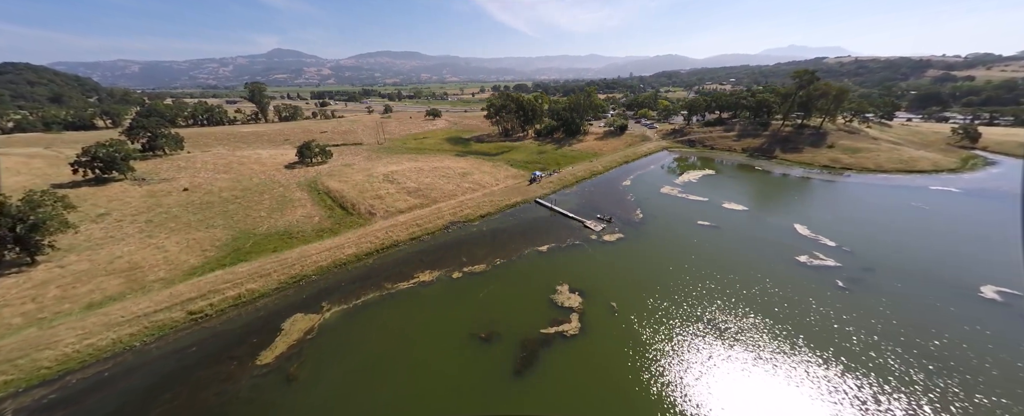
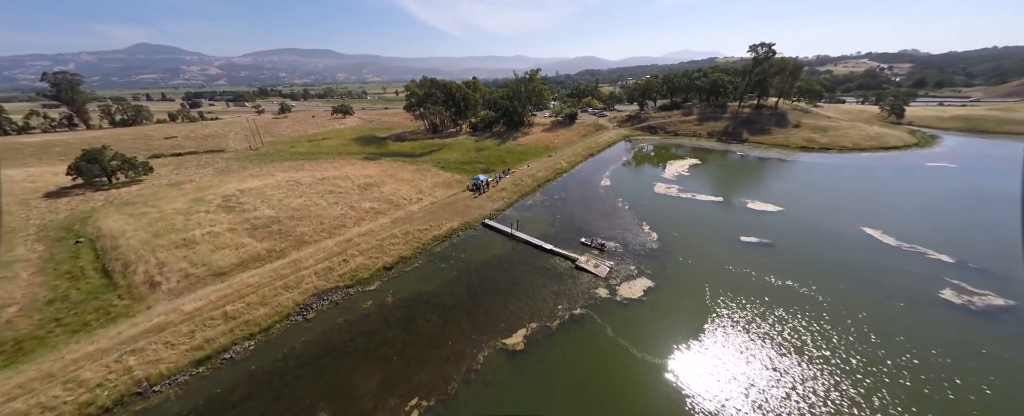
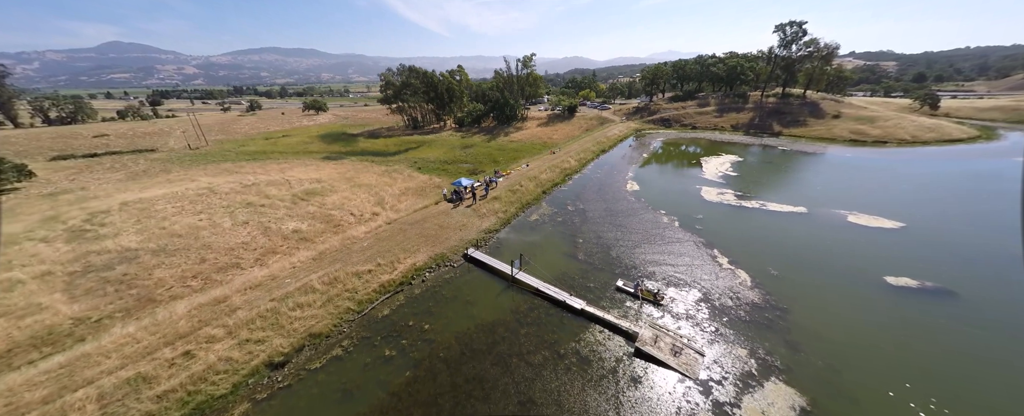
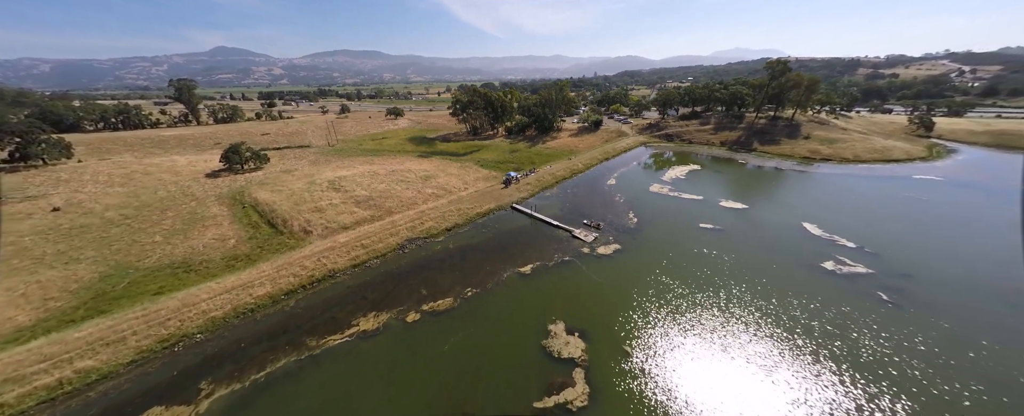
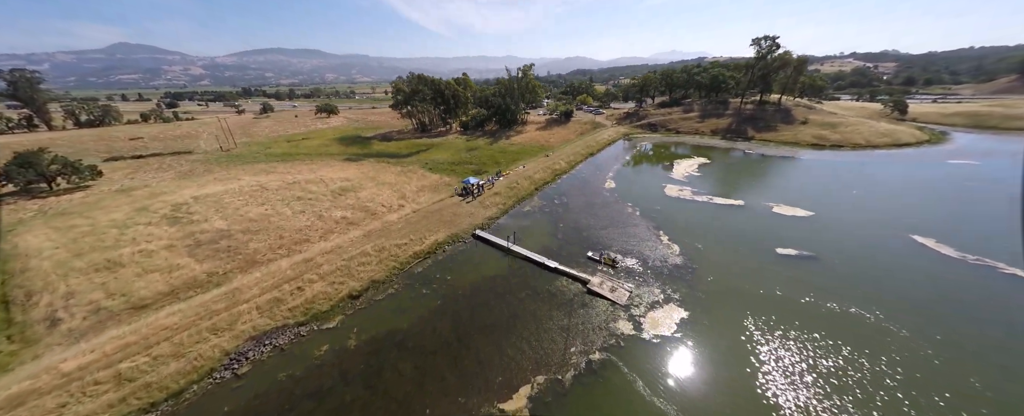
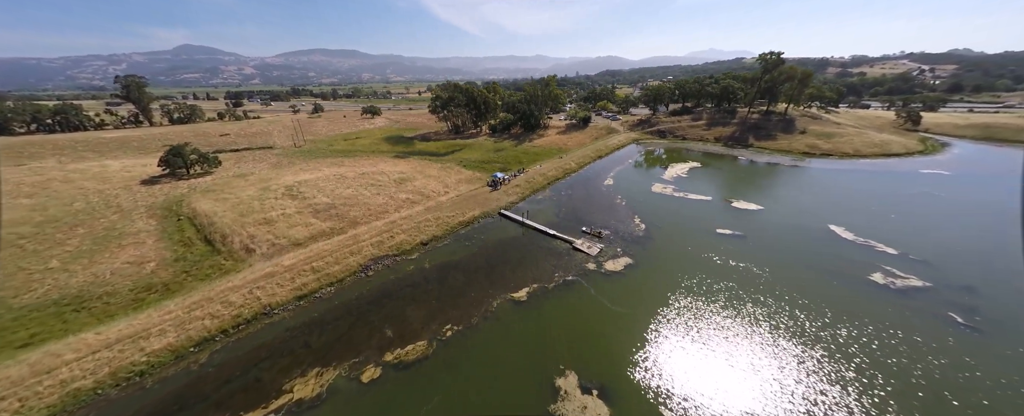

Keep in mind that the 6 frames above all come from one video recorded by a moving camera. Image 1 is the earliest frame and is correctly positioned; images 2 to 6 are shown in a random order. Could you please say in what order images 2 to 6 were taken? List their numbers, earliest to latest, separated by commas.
4, 6, 2, 5, 3
